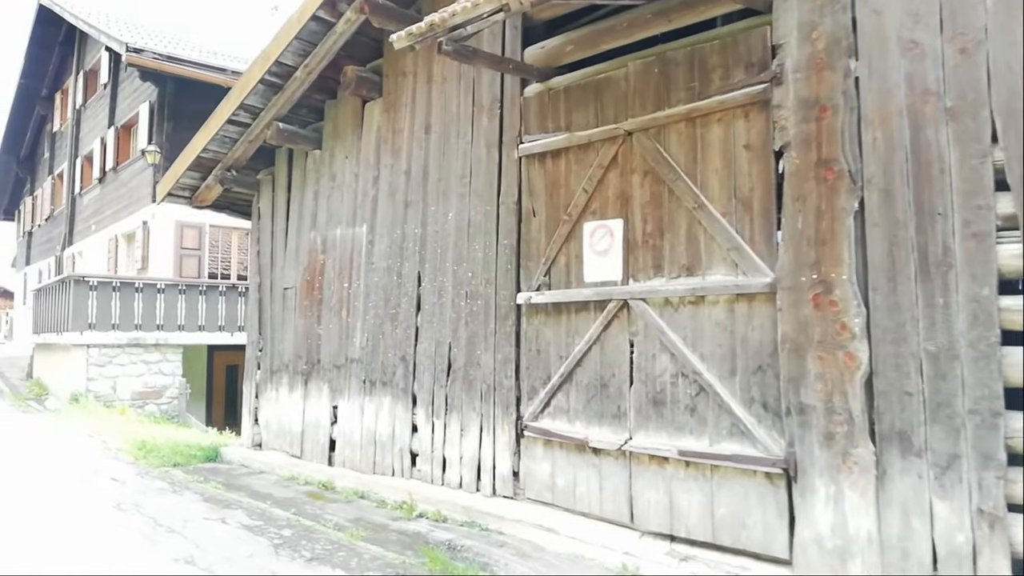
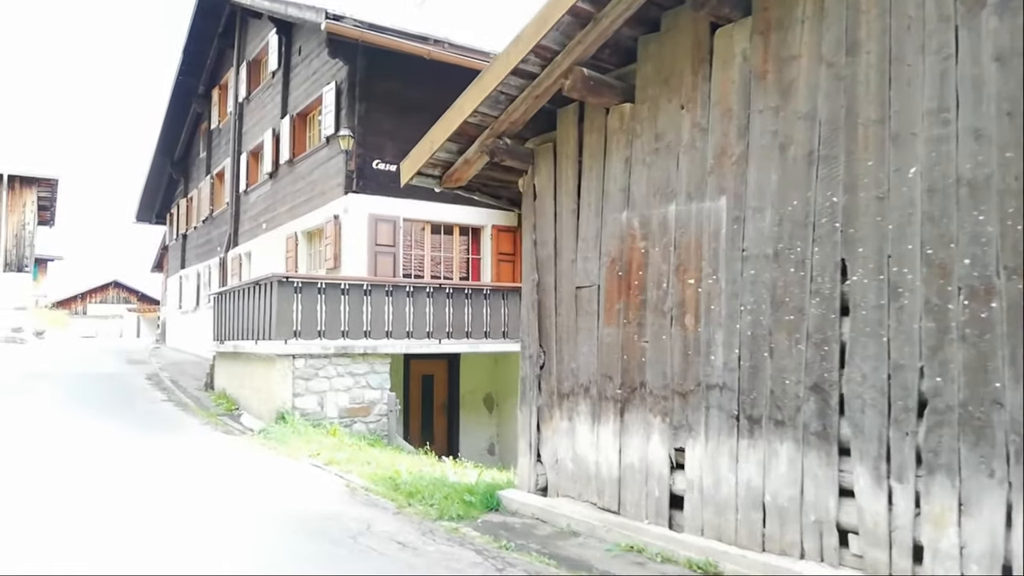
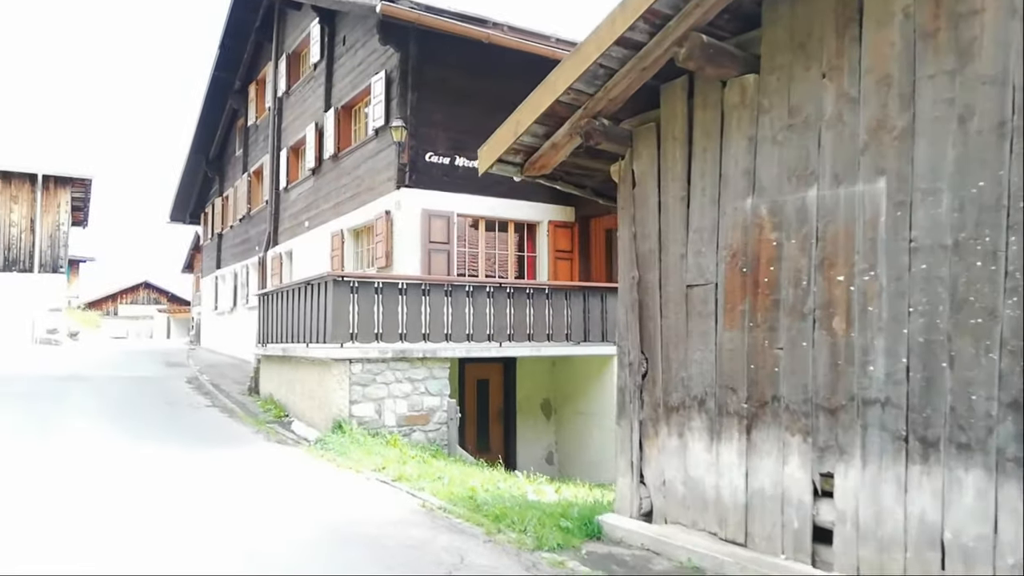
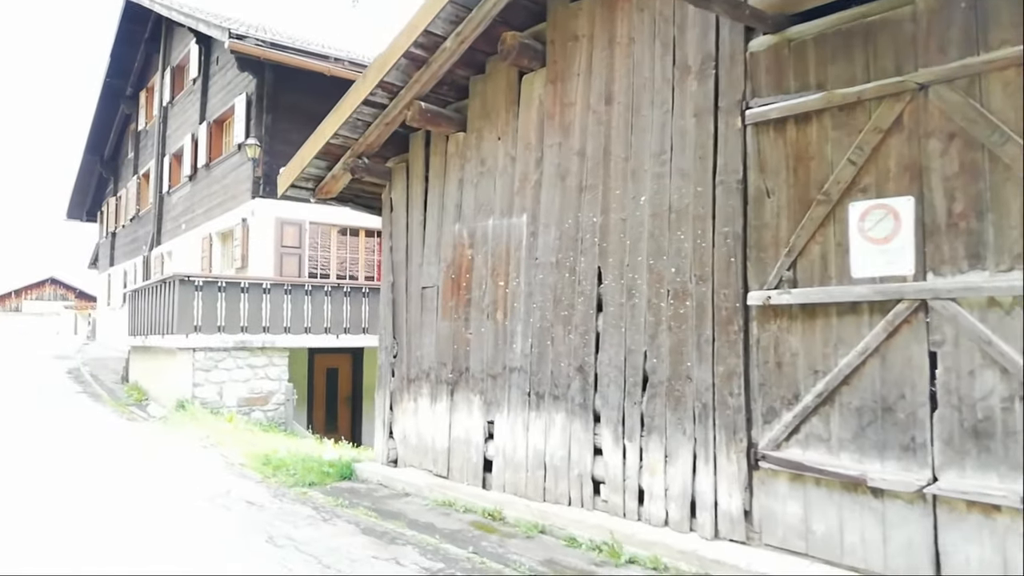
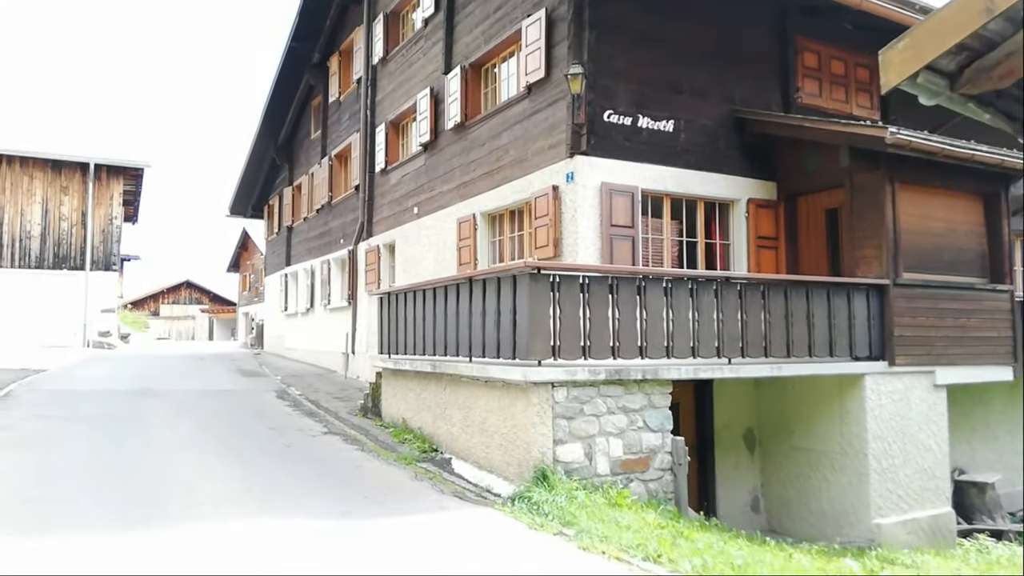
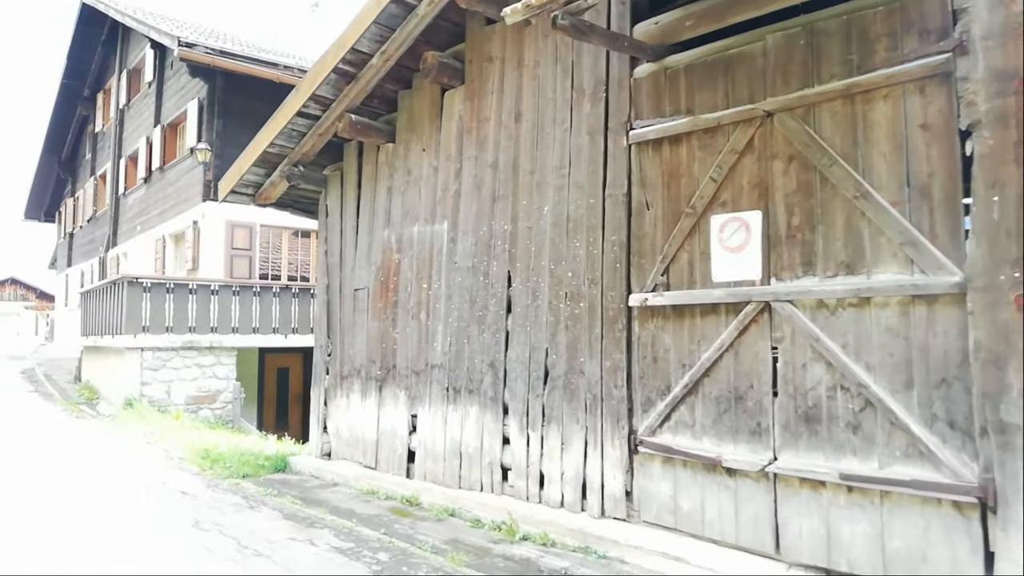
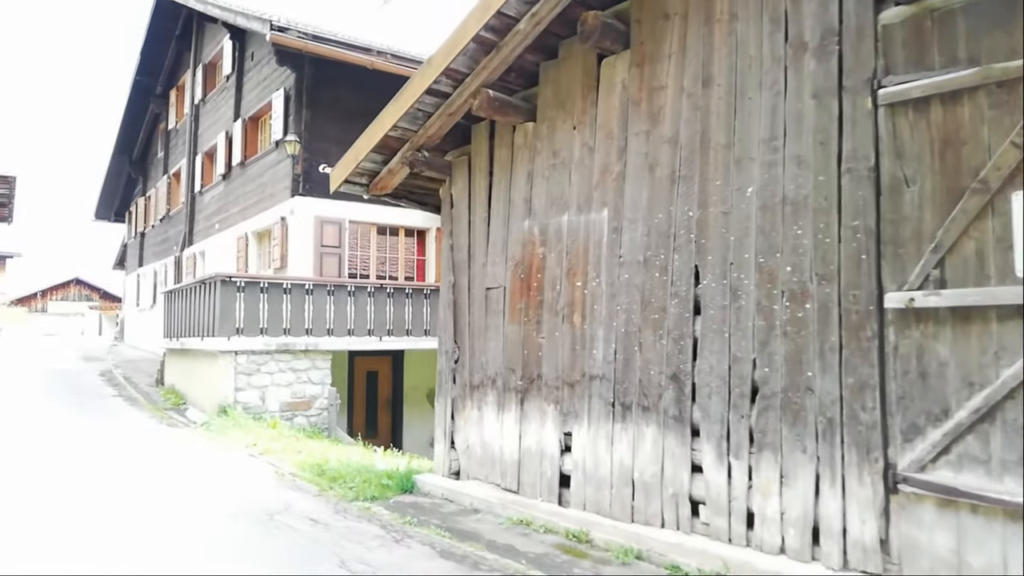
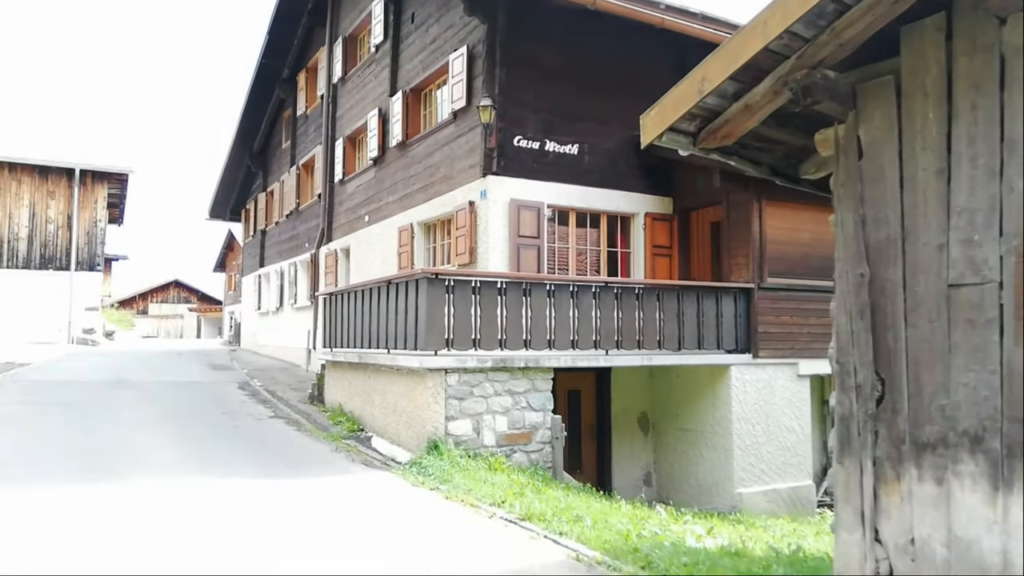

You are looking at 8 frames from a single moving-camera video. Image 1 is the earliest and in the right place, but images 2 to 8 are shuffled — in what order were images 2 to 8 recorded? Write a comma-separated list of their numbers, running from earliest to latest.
6, 4, 7, 2, 3, 8, 5
